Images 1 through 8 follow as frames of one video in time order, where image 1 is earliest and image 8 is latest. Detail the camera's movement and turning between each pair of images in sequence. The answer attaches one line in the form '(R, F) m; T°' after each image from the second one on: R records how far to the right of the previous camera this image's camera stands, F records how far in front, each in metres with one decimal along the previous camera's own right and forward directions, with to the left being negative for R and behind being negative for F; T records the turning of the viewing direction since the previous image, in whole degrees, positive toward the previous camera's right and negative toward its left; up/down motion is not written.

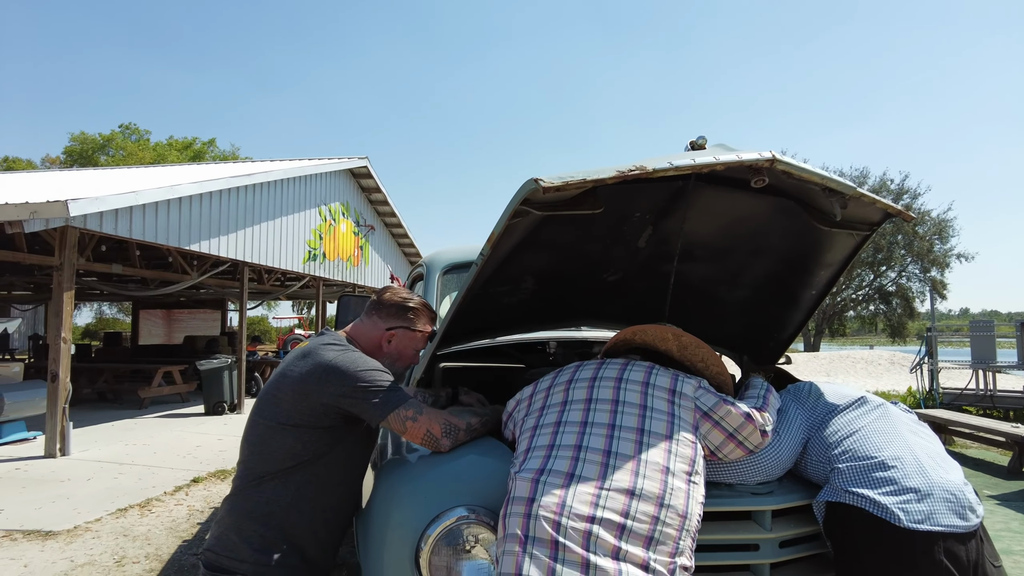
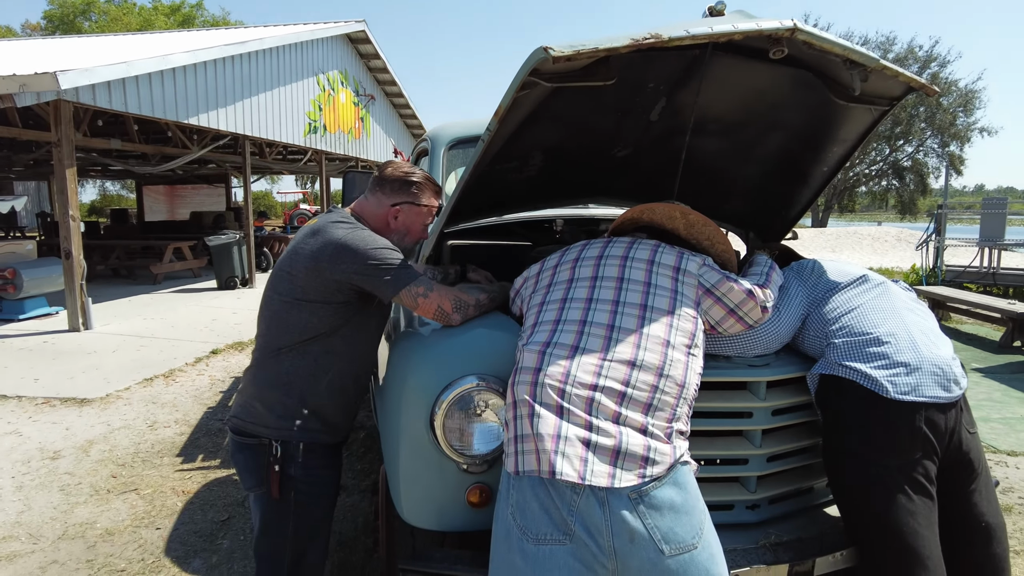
(0.0, 0.0) m; -1°
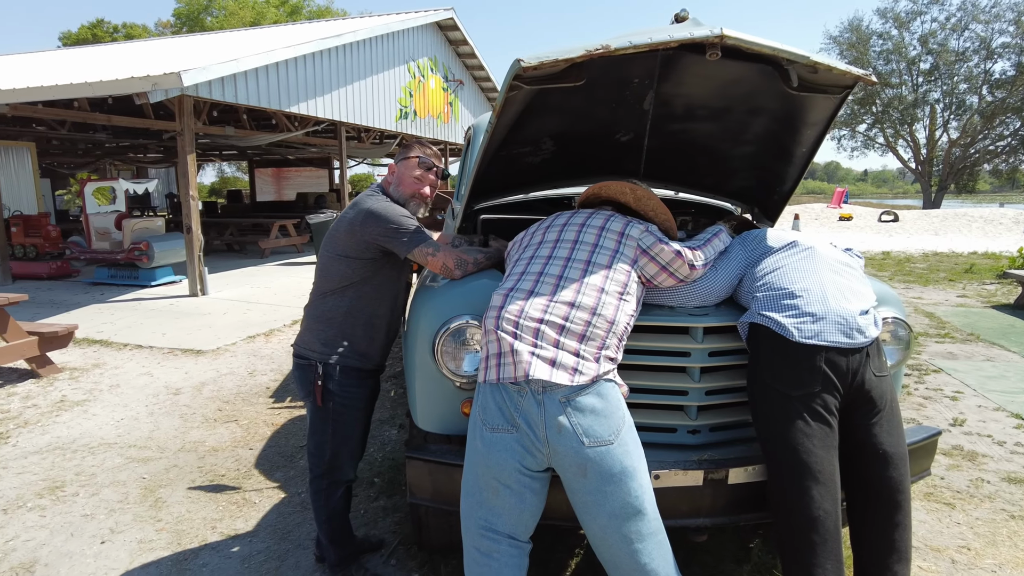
(+0.4, -0.5) m; -8°
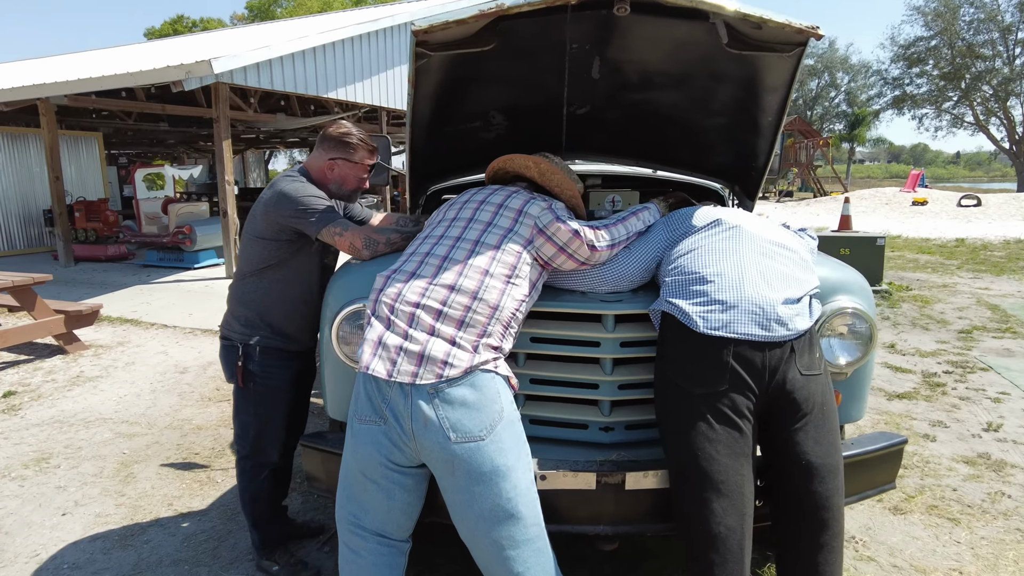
(+0.6, +0.2) m; -6°
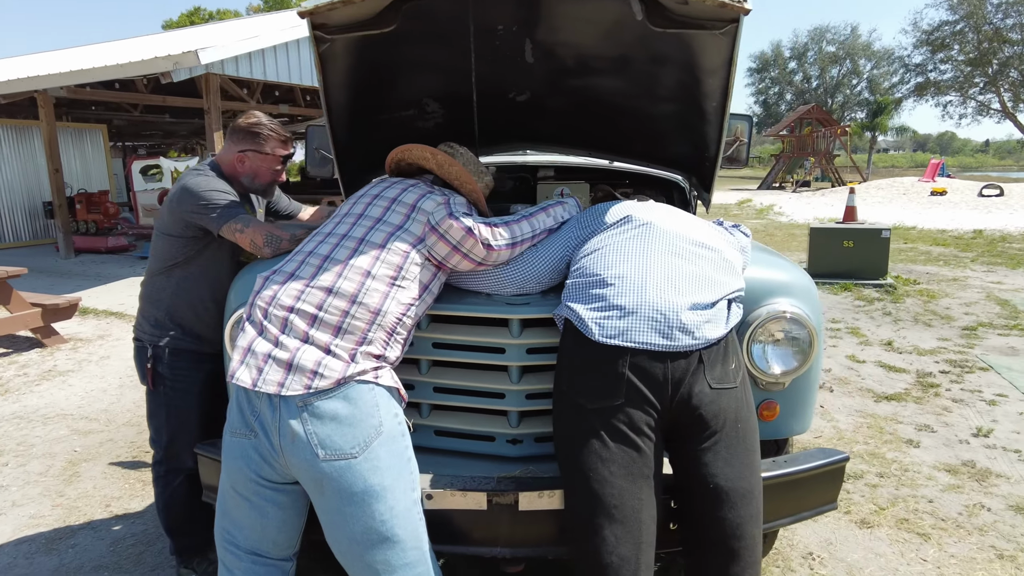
(+0.4, +0.2) m; -2°
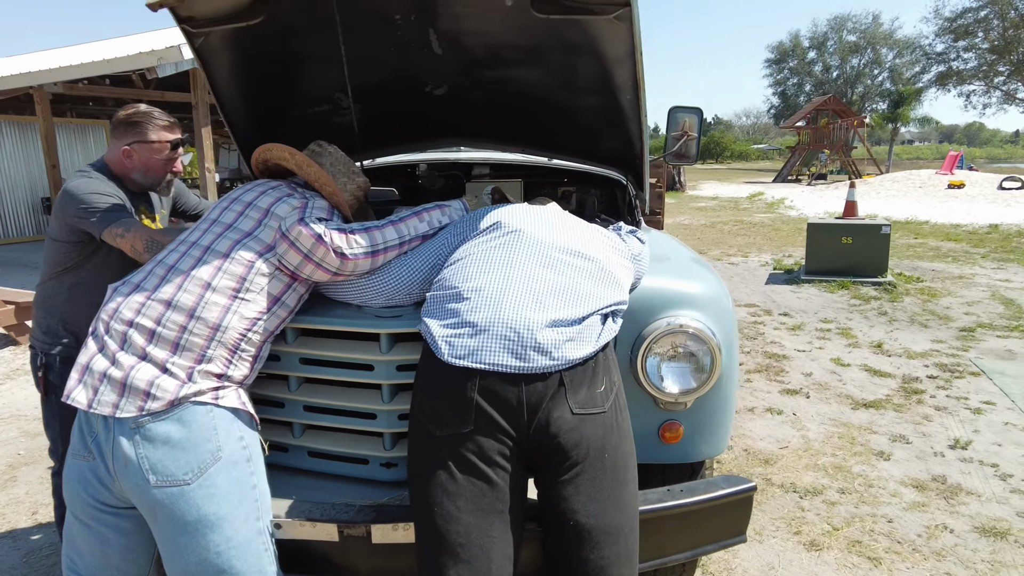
(+0.4, +0.2) m; -2°
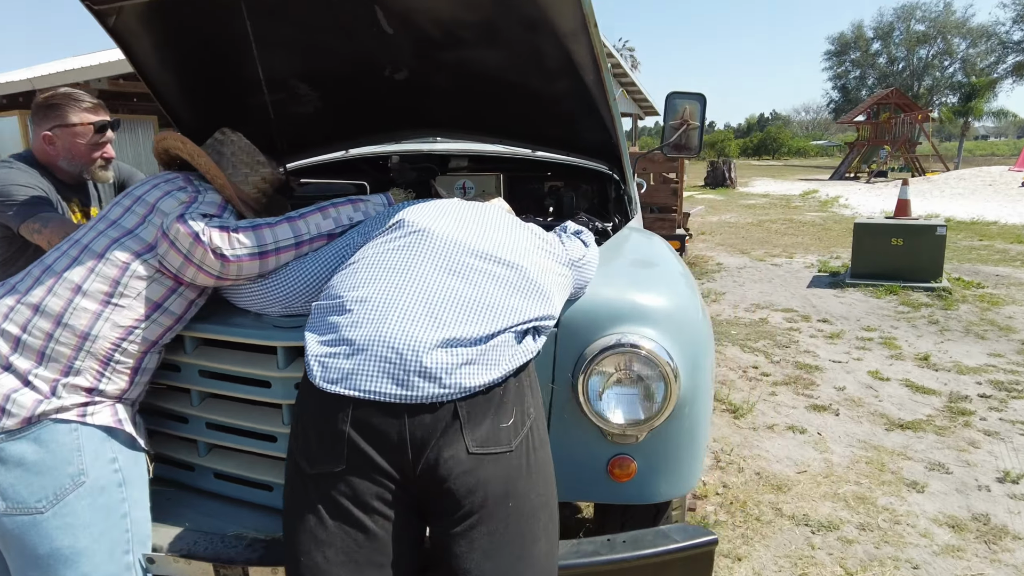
(+0.3, +0.3) m; -4°
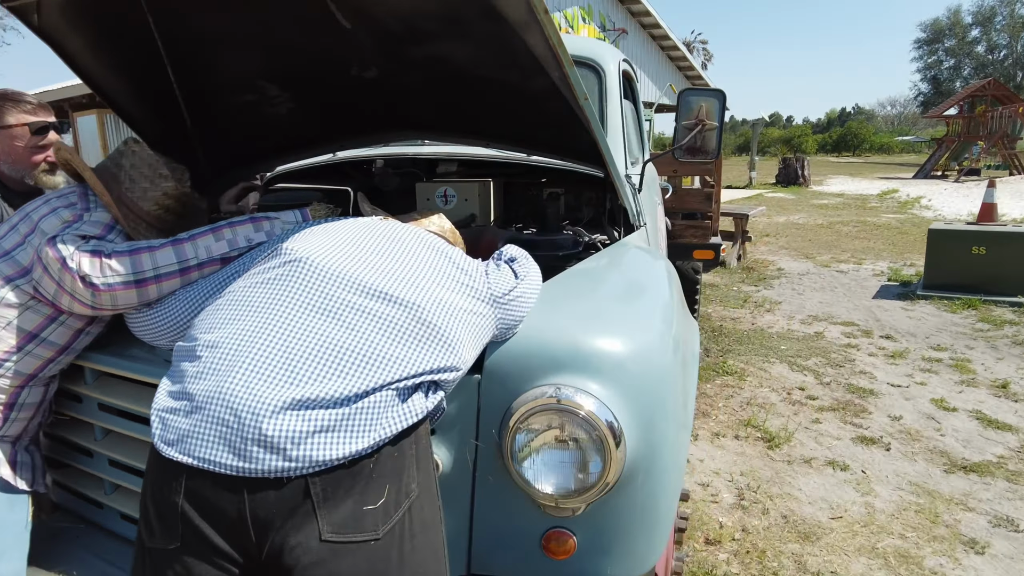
(+0.3, +0.3) m; -6°
